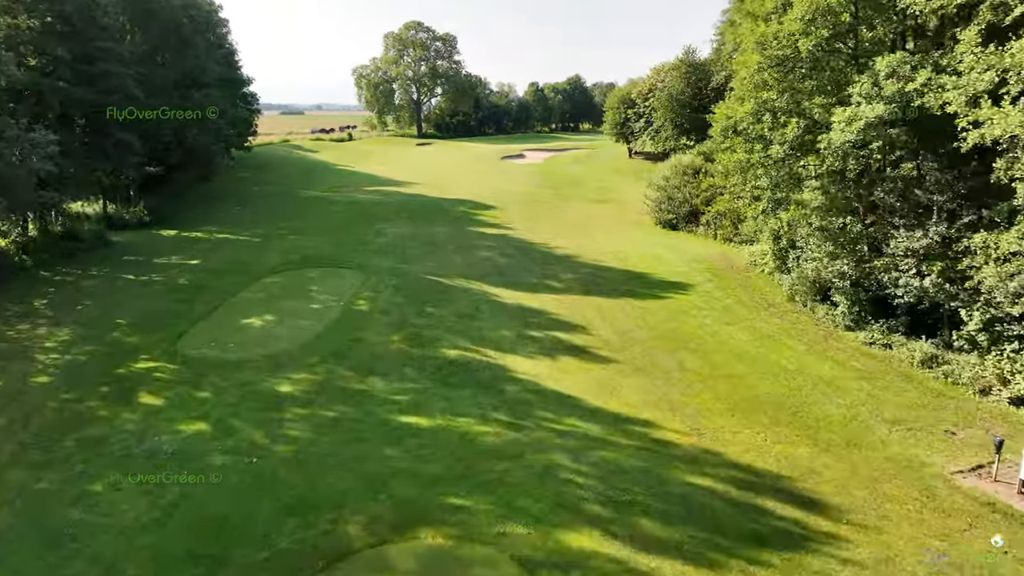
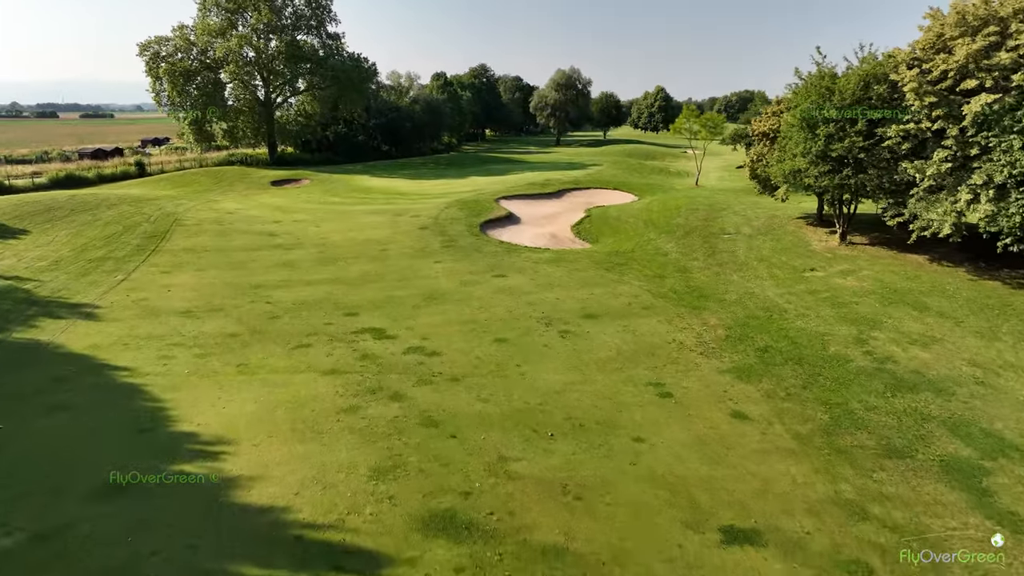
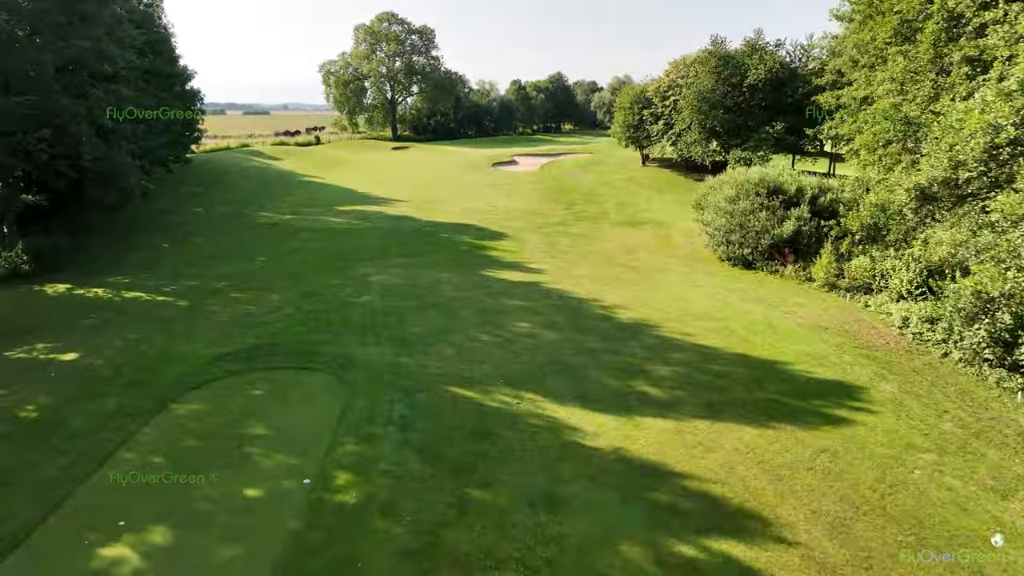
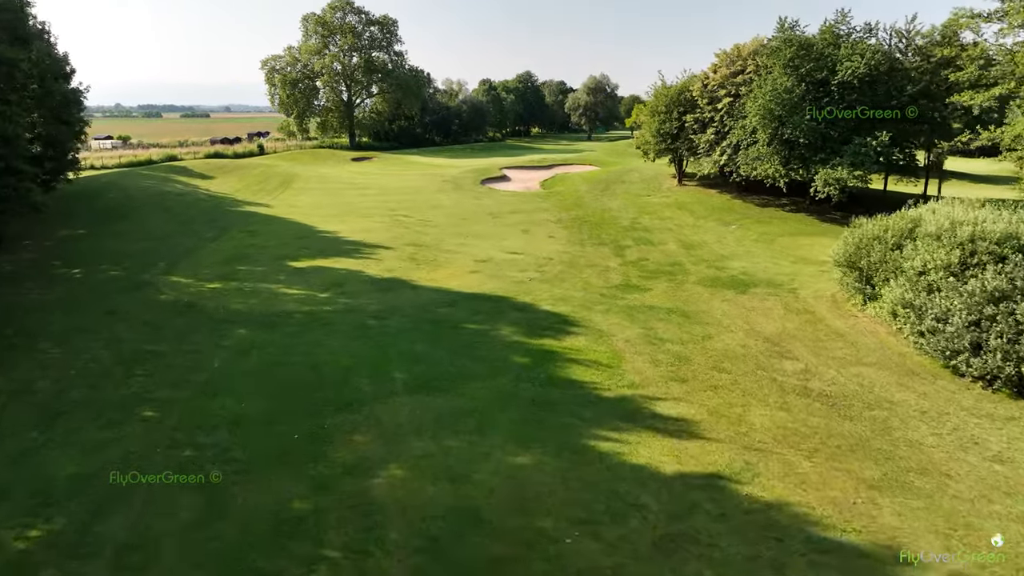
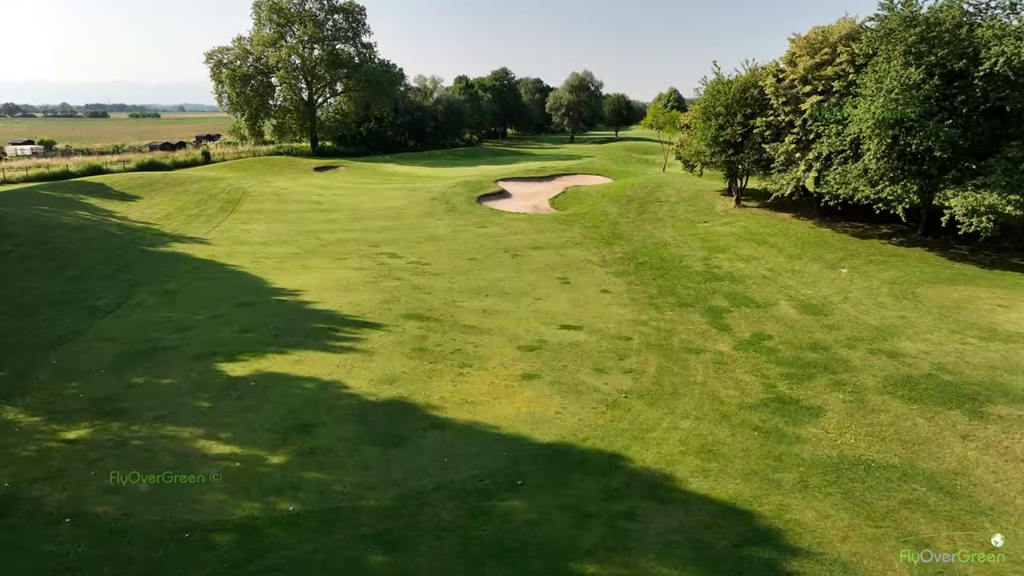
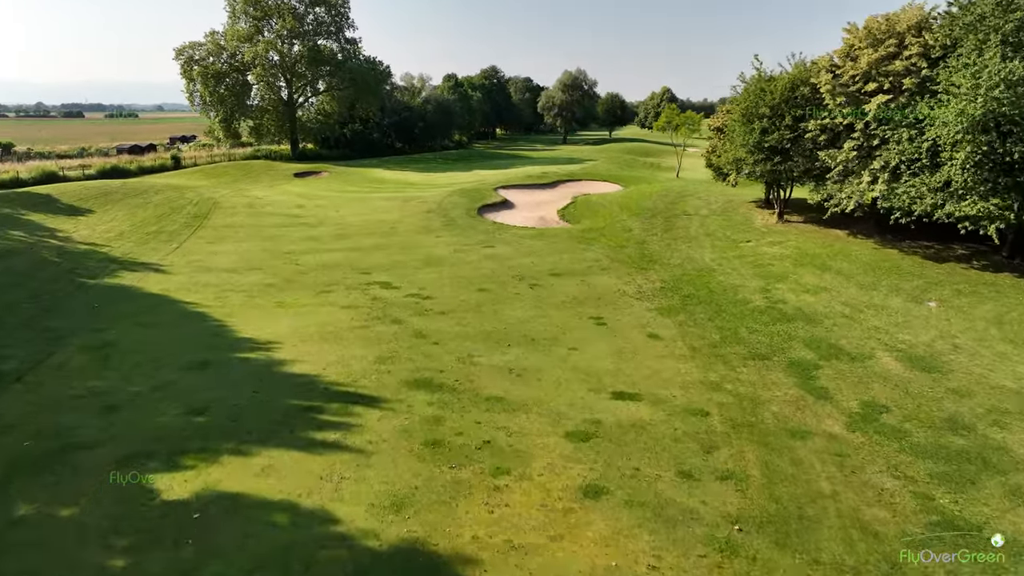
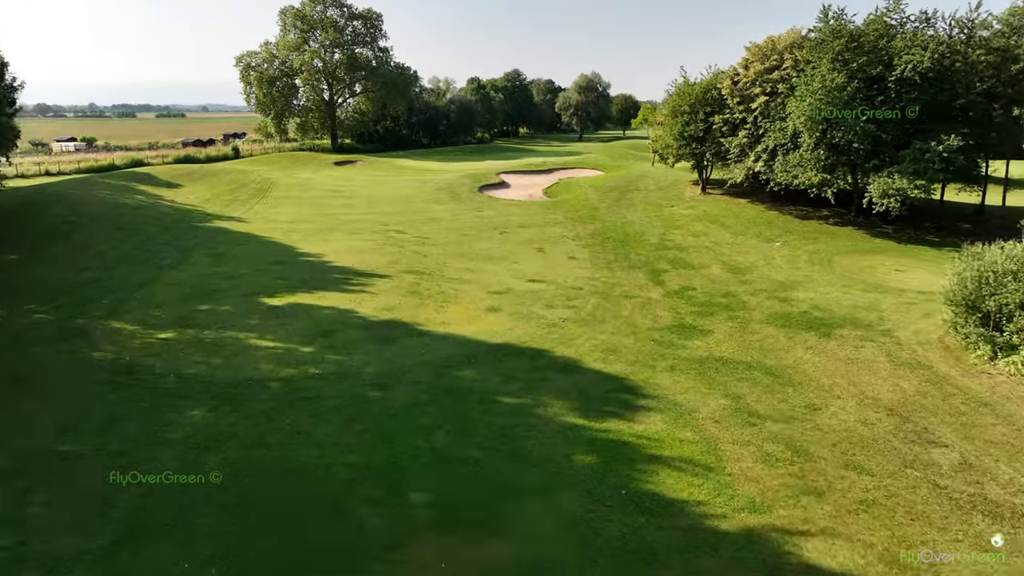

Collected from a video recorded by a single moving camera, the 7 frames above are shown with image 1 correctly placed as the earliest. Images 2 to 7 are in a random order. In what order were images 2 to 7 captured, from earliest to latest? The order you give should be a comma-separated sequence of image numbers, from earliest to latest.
3, 4, 7, 5, 6, 2
